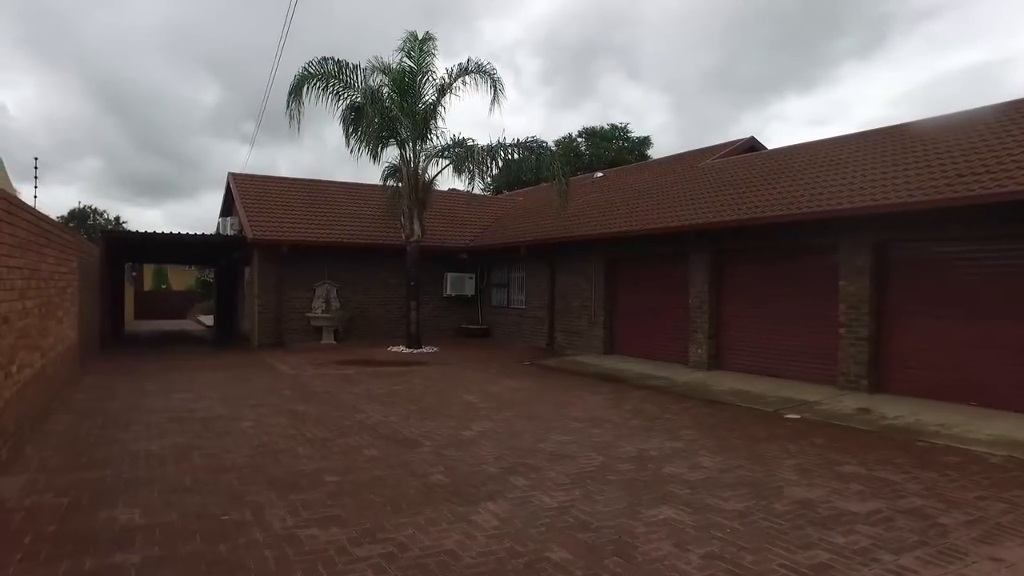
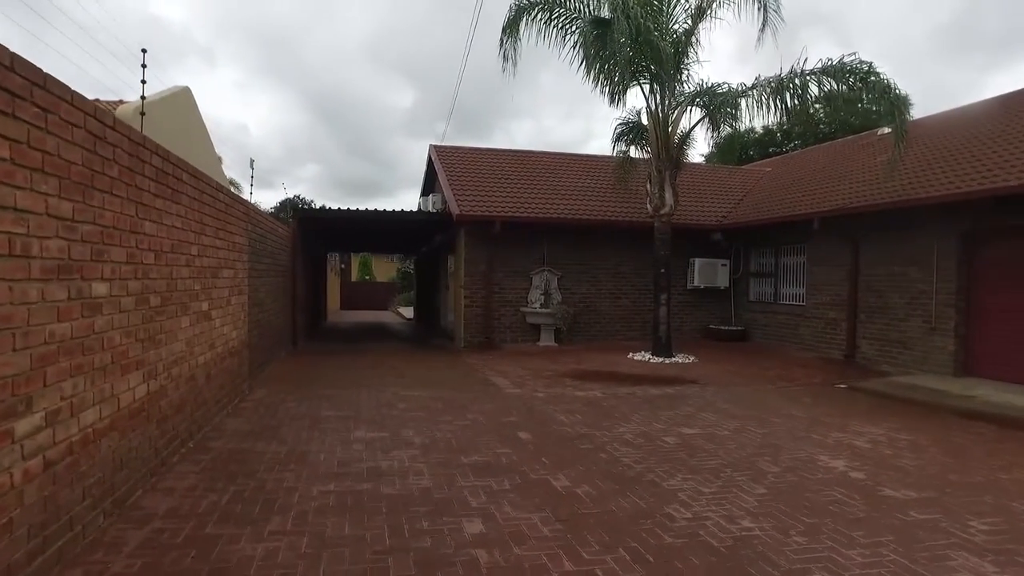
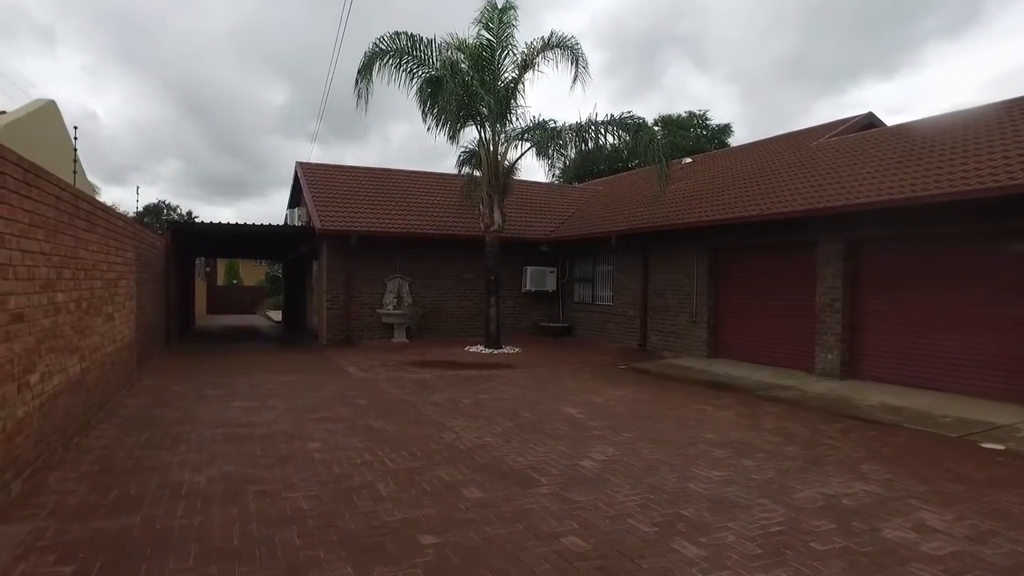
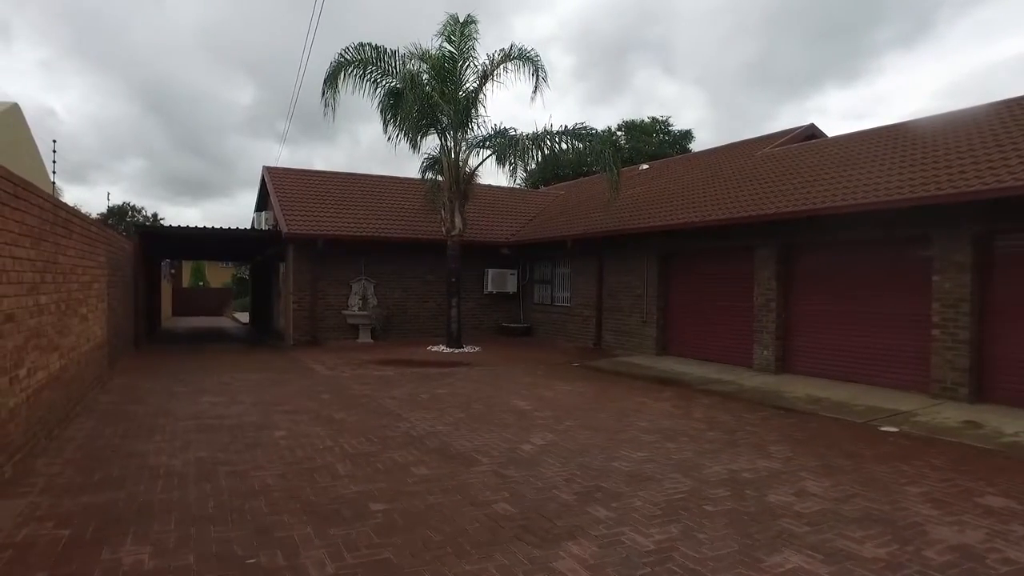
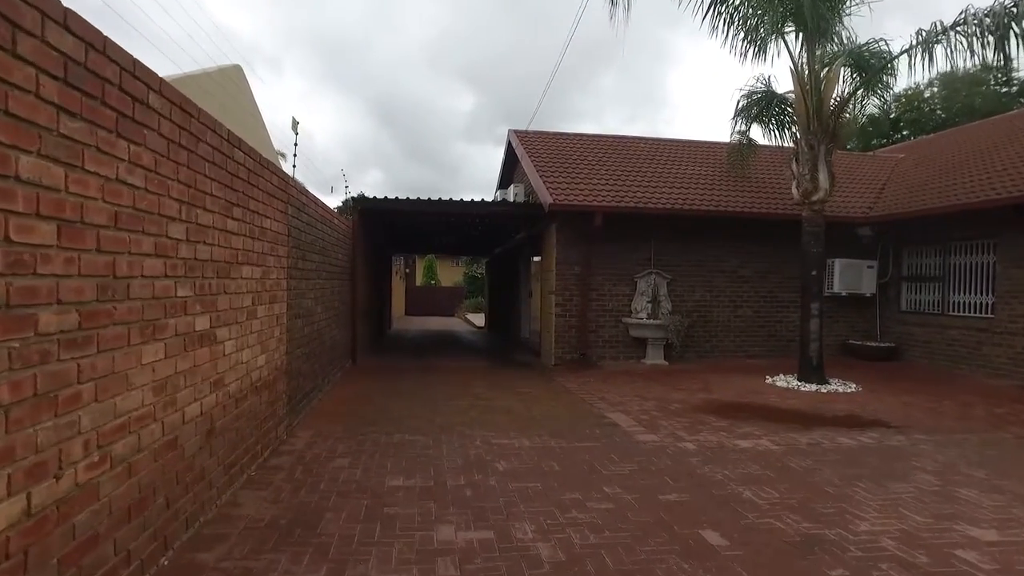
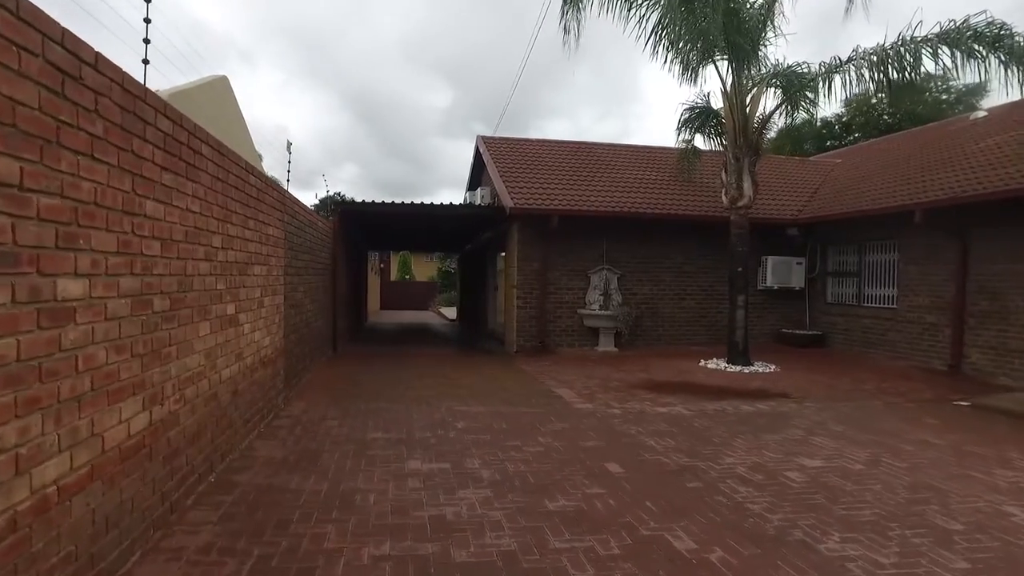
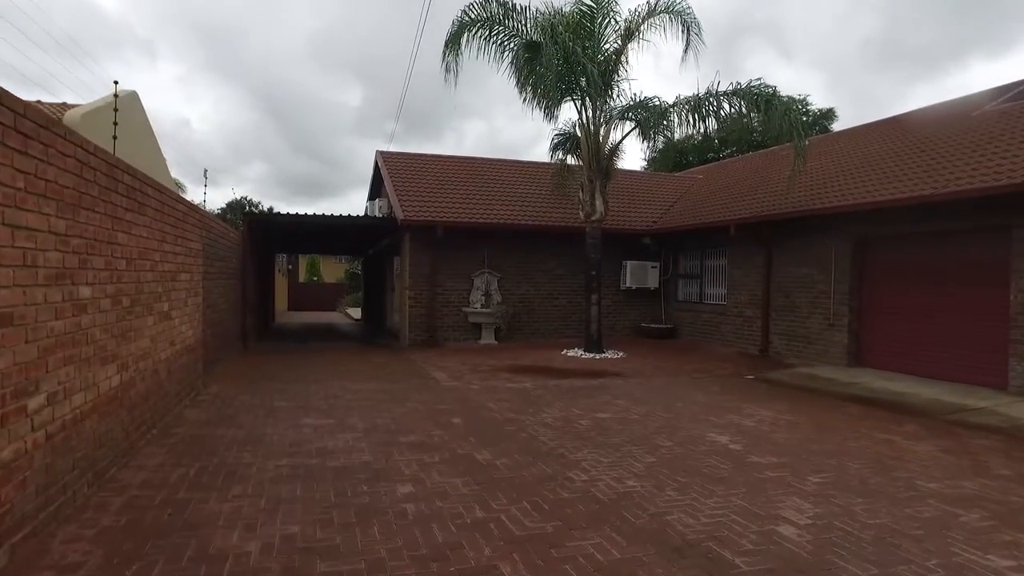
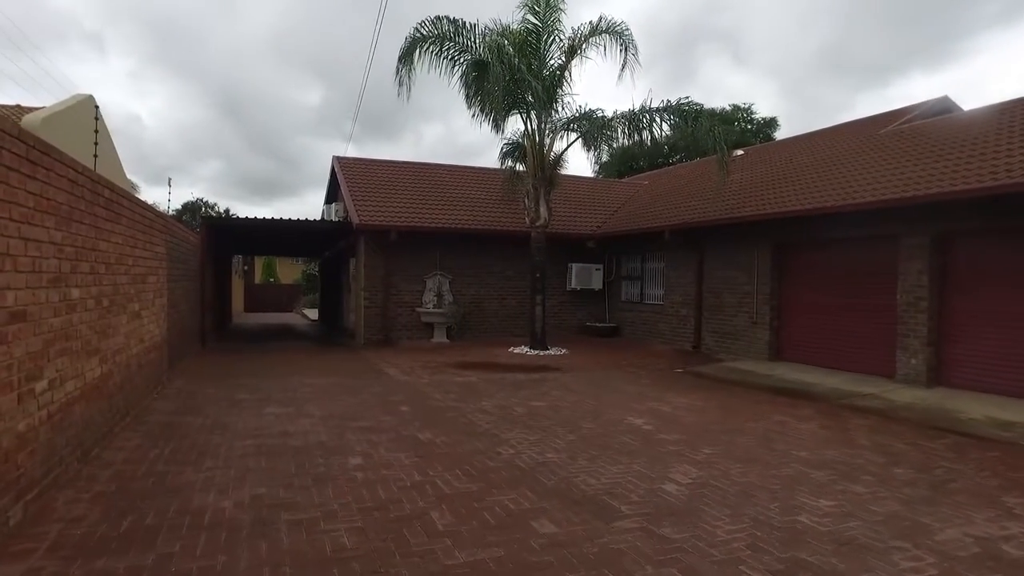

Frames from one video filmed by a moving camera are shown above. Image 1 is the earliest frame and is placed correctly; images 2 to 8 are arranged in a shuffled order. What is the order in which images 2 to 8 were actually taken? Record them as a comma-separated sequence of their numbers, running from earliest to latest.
4, 3, 8, 7, 2, 6, 5
